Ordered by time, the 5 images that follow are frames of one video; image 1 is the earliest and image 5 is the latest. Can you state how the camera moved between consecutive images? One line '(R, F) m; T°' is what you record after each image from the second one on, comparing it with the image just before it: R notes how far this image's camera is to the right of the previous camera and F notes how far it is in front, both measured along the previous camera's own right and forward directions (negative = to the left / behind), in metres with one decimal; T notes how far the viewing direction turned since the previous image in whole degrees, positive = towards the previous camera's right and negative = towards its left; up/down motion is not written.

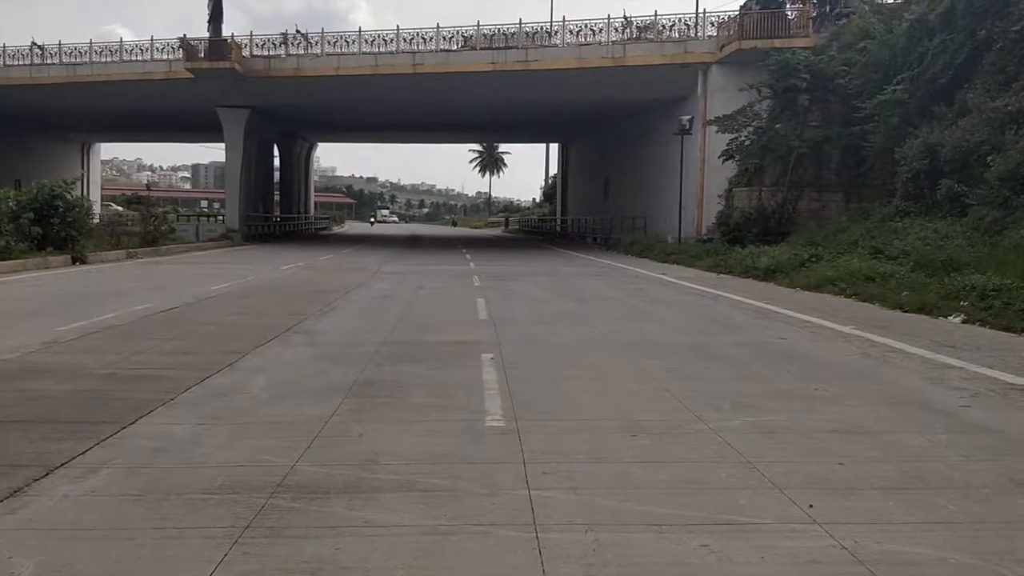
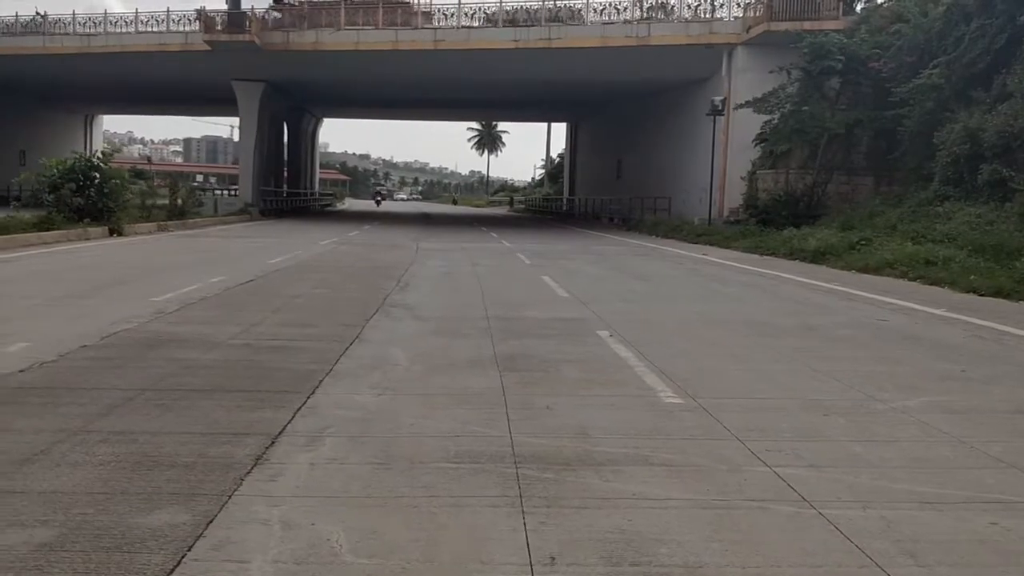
(-1.2, 0.0) m; 0°
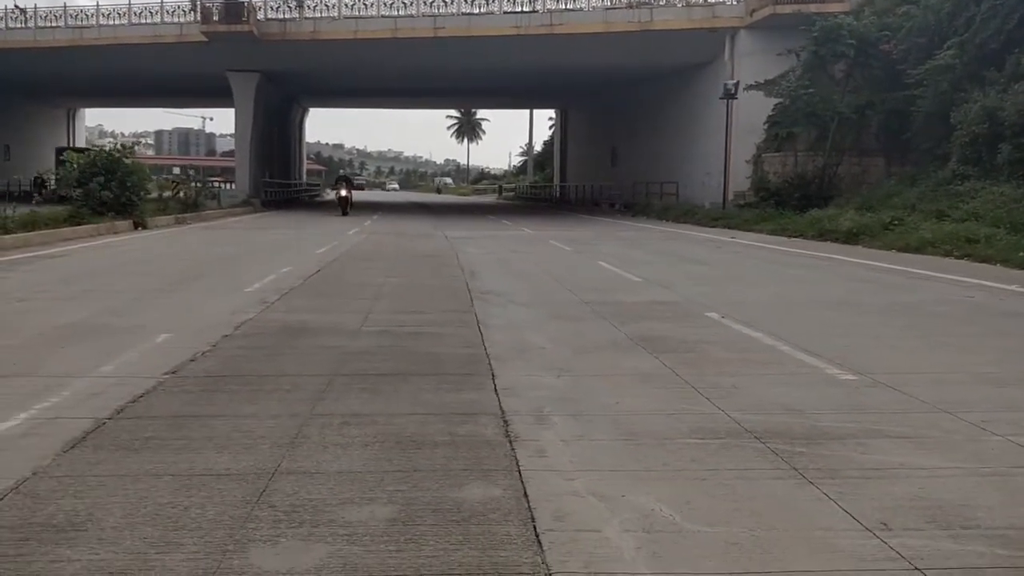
(-1.3, -0.1) m; +1°
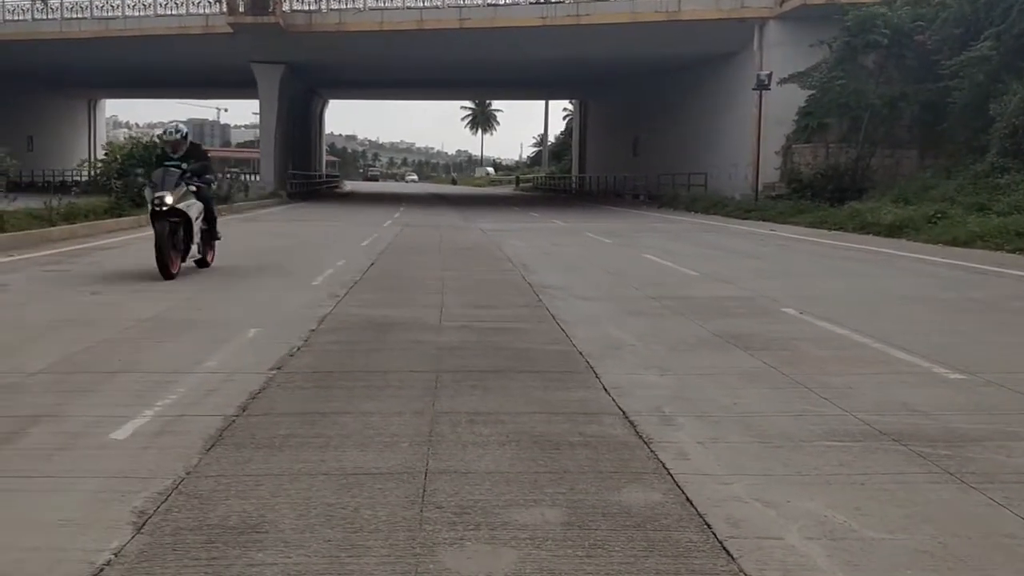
(-0.6, 0.0) m; -1°
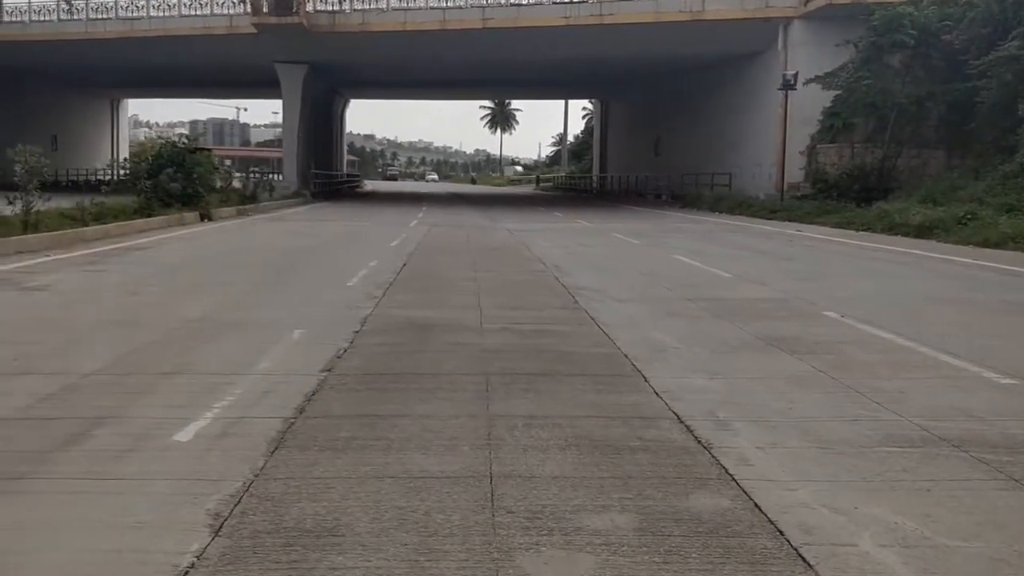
(-0.2, 0.0) m; -1°
